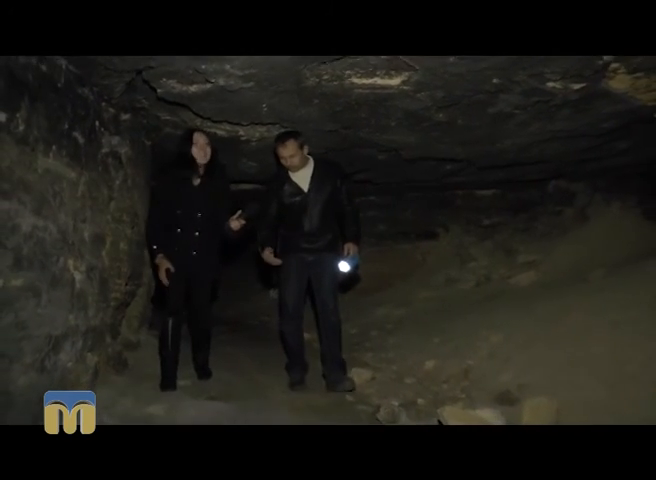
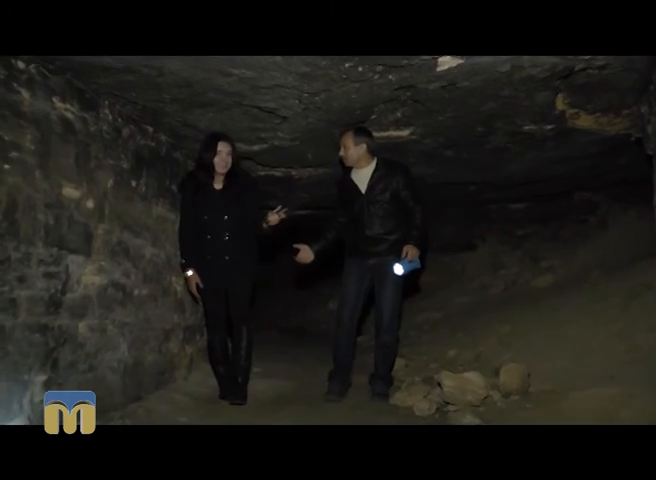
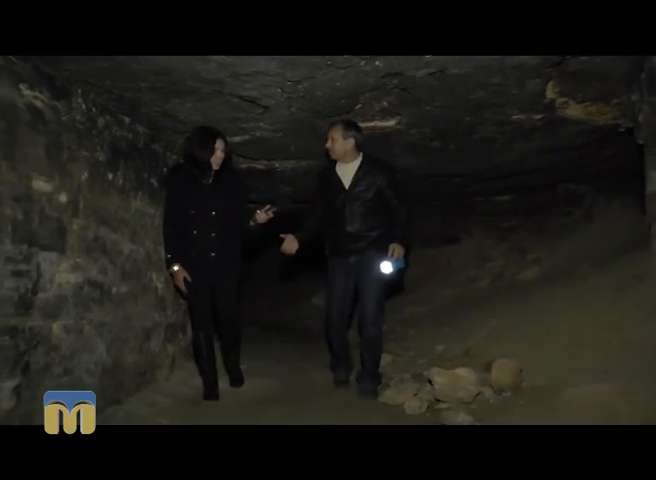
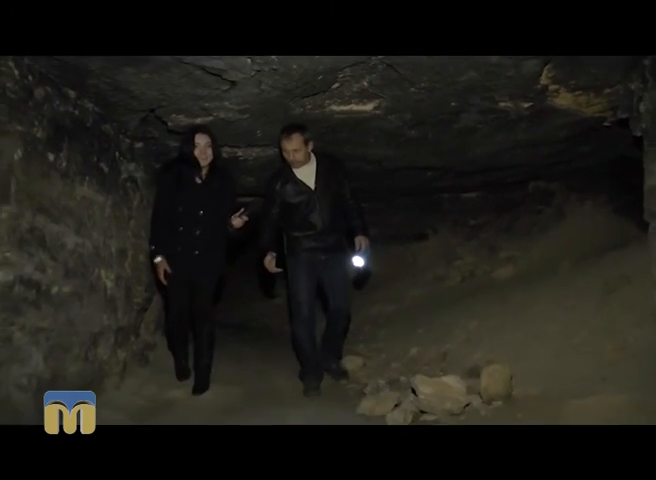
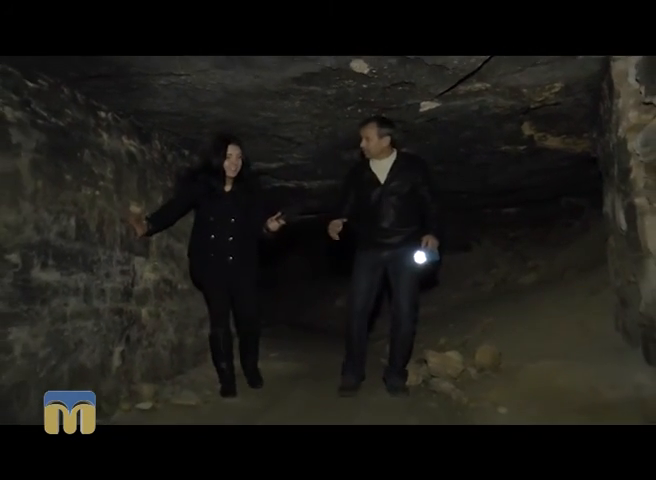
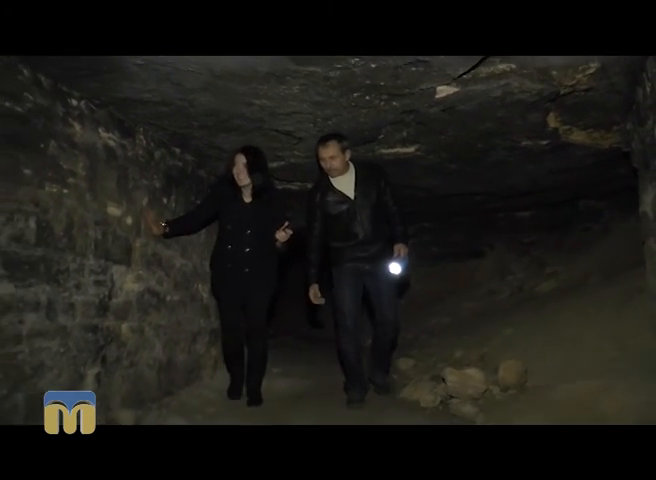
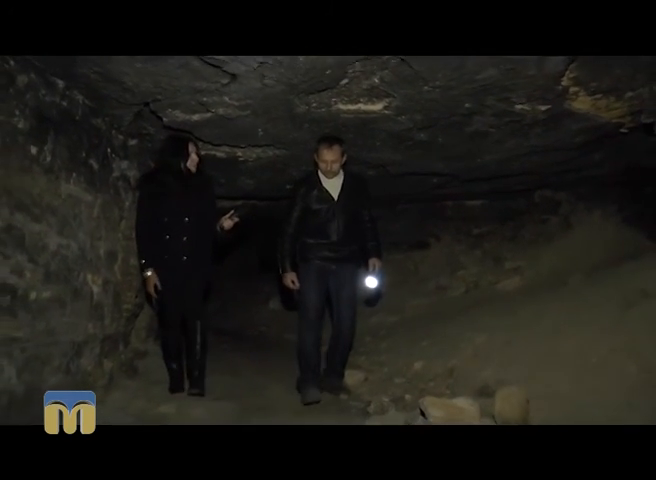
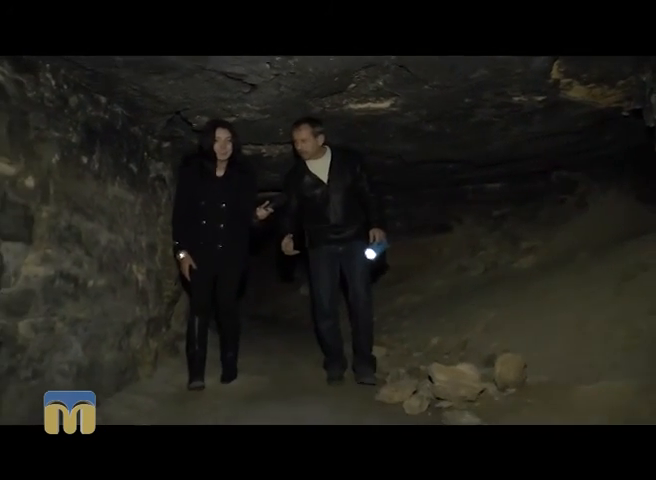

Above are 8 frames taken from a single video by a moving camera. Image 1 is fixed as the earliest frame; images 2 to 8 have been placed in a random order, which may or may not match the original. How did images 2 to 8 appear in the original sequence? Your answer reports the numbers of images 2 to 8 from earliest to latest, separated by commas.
7, 4, 8, 3, 2, 6, 5
